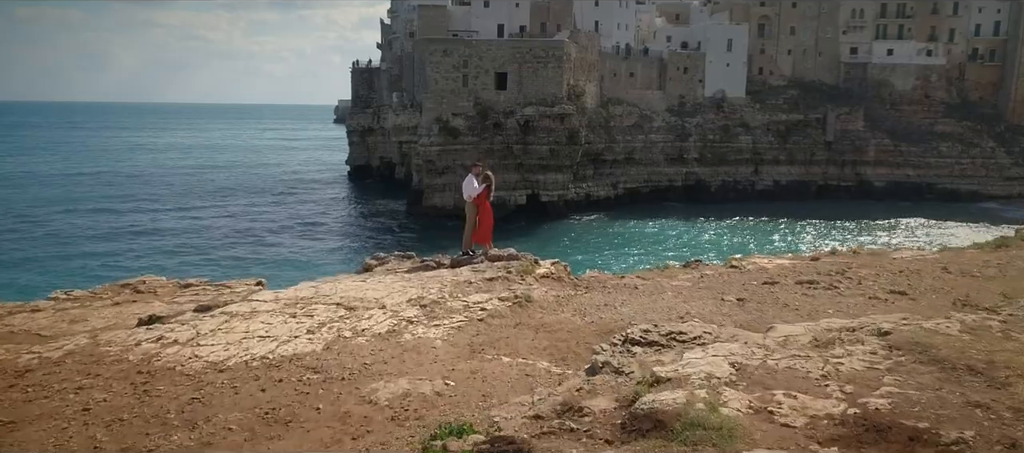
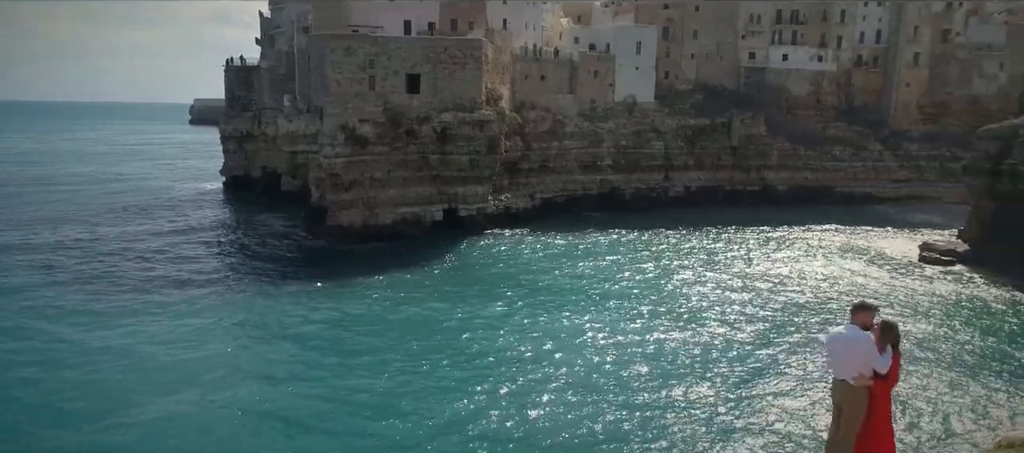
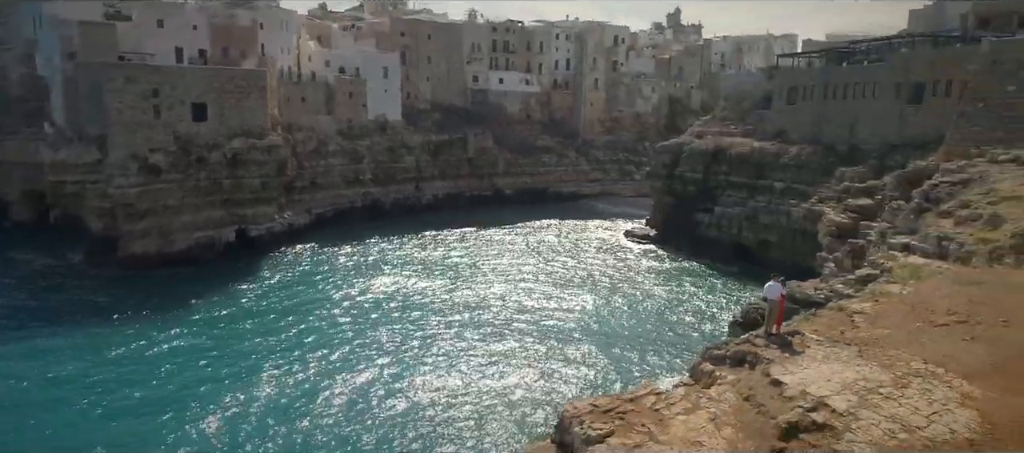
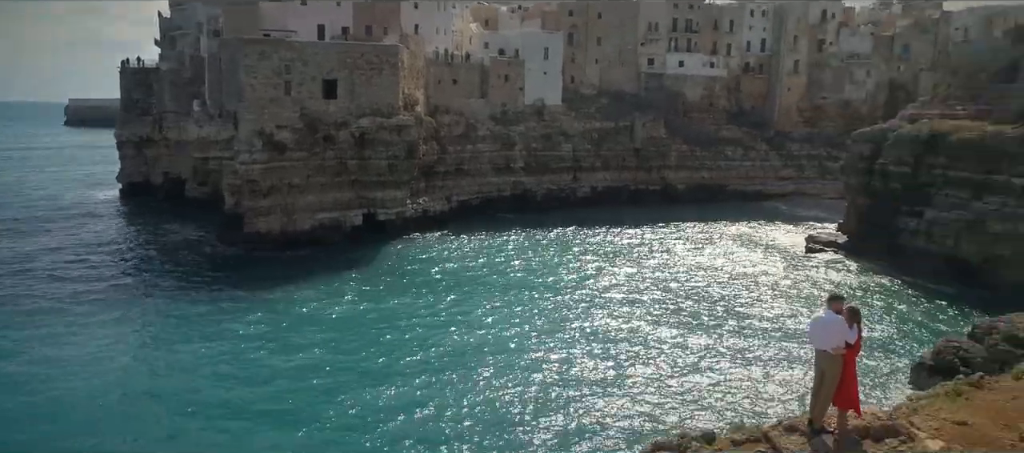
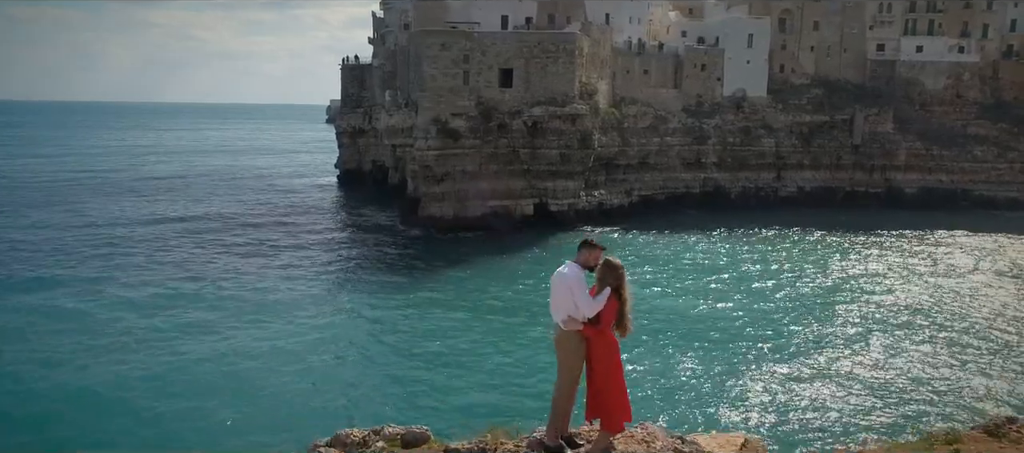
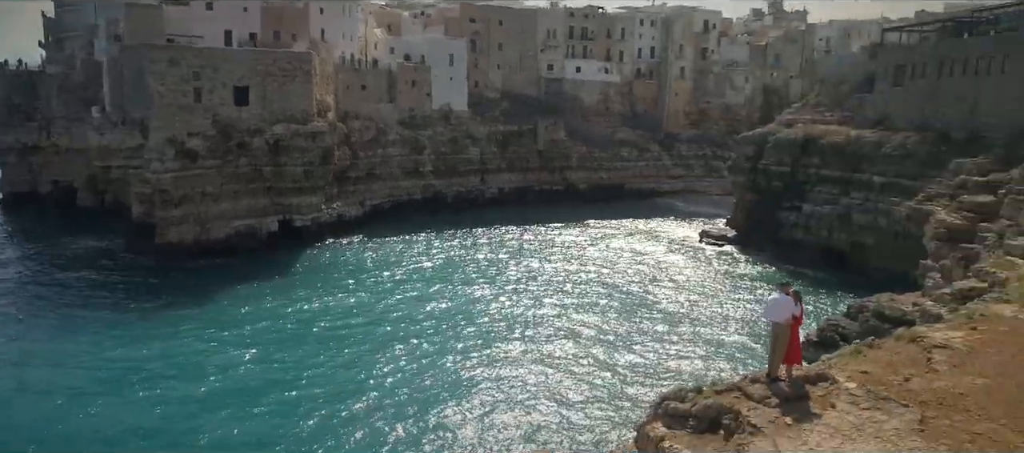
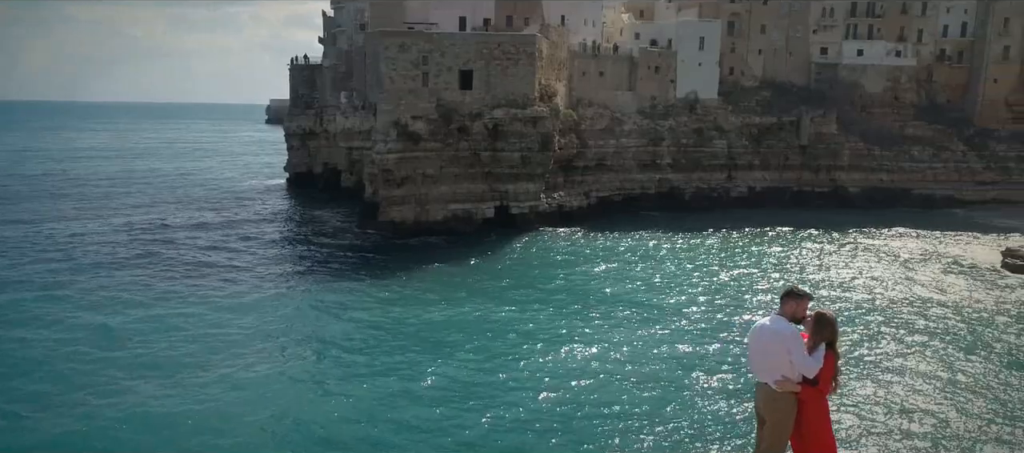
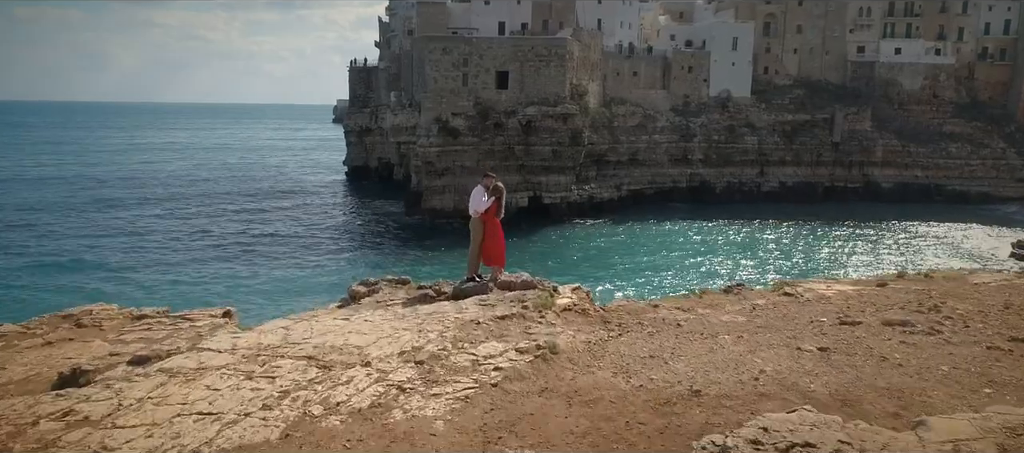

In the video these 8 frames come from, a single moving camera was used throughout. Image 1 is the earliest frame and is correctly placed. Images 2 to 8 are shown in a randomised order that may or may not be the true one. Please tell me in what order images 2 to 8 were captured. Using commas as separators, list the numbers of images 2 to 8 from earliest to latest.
8, 5, 7, 2, 4, 6, 3
